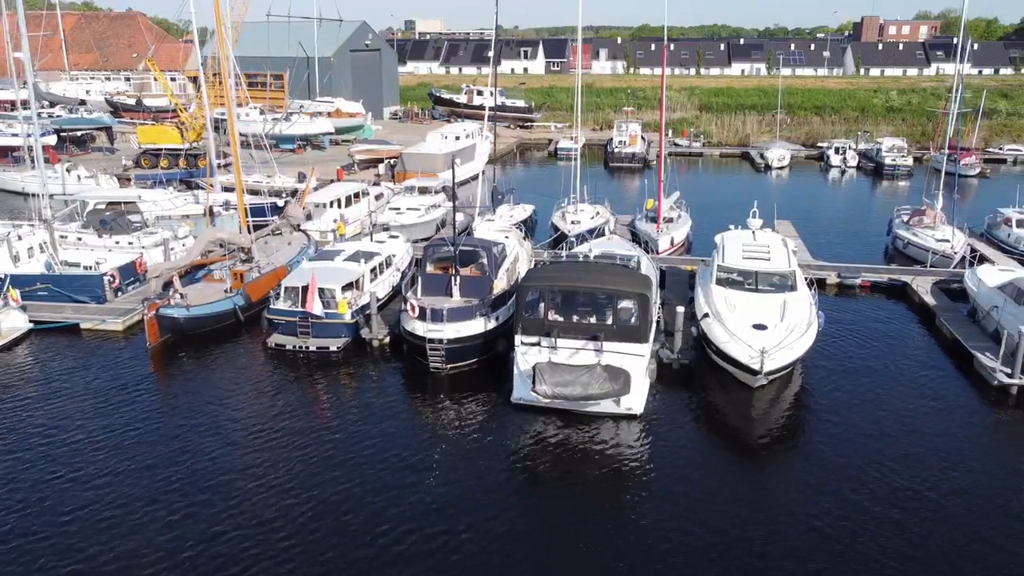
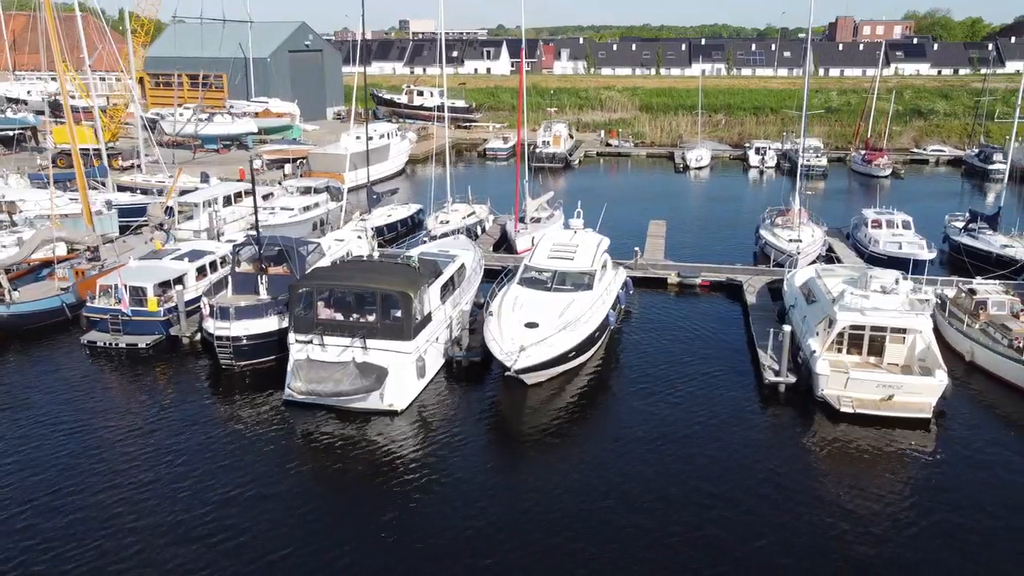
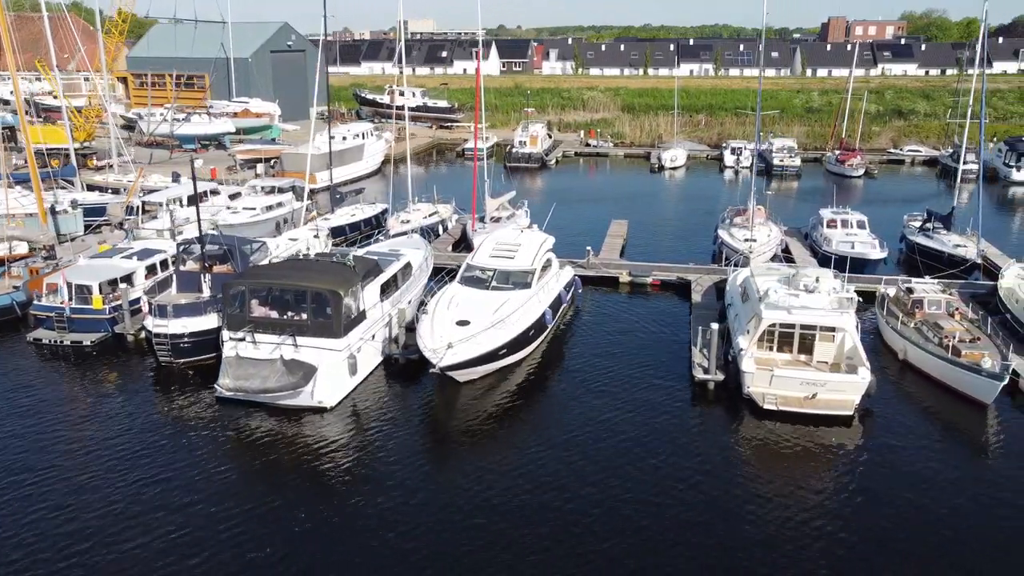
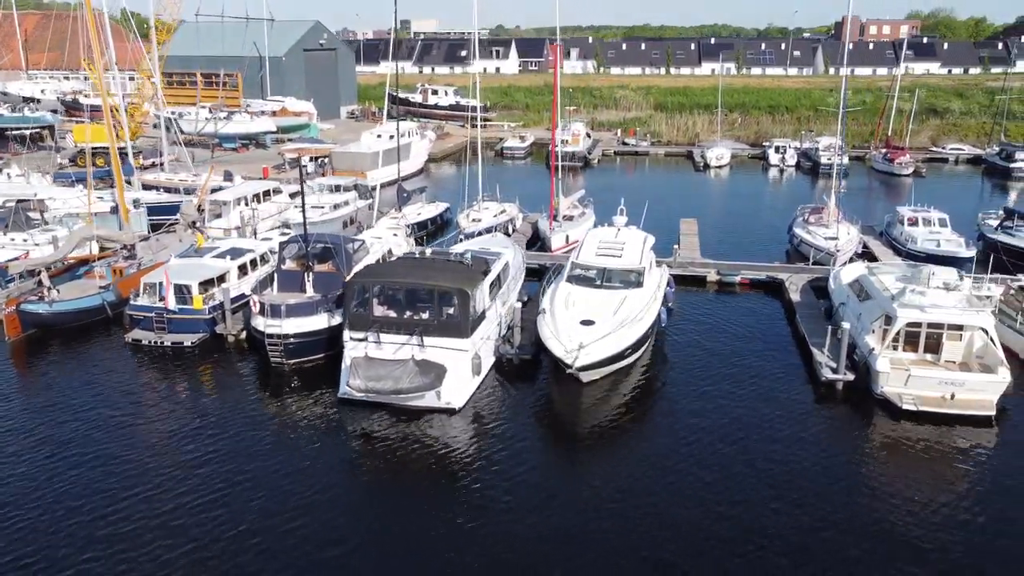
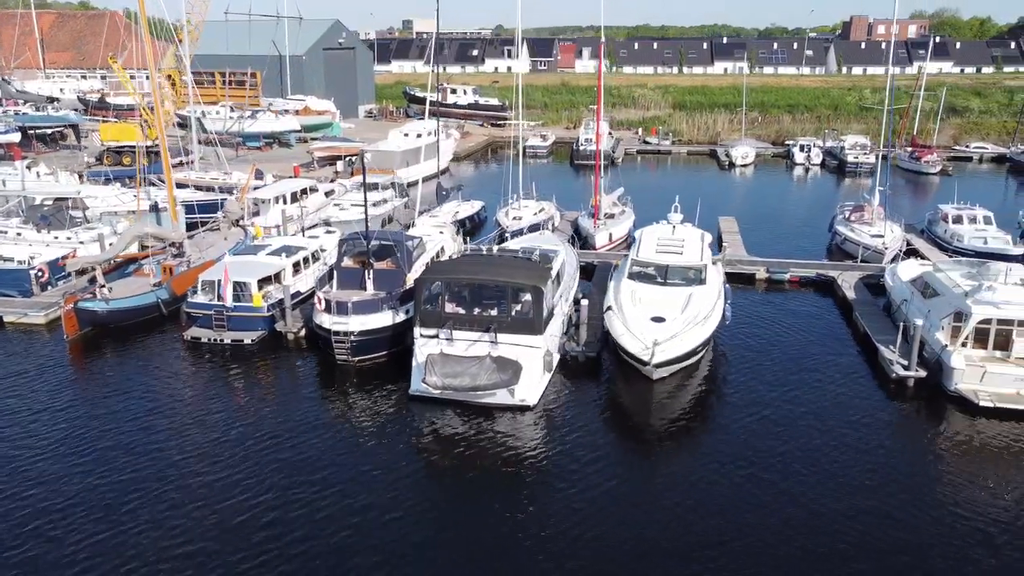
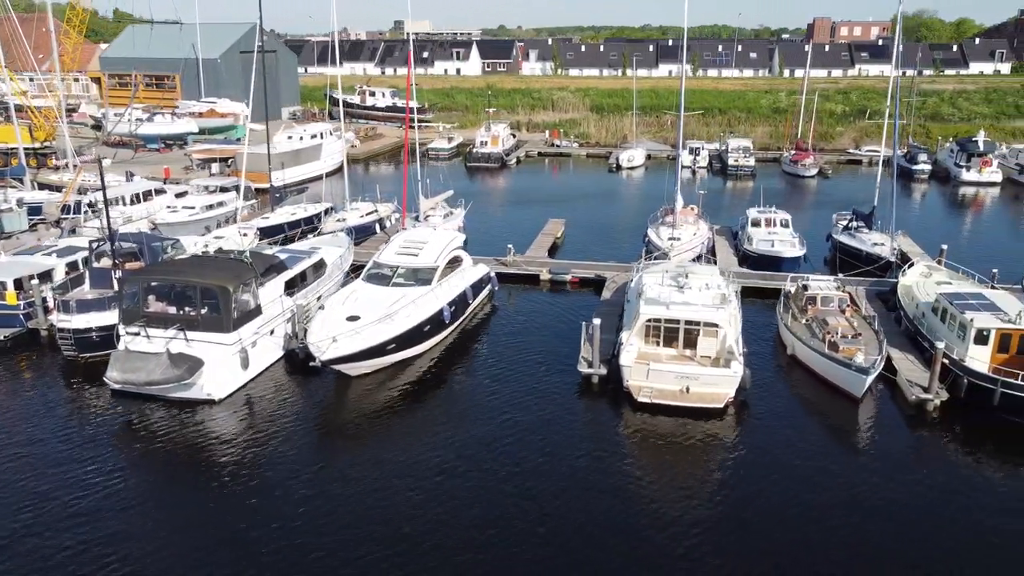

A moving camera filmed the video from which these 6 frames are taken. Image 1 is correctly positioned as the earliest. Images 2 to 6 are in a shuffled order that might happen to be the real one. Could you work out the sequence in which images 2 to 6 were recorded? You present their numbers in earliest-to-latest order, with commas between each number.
5, 4, 2, 3, 6
